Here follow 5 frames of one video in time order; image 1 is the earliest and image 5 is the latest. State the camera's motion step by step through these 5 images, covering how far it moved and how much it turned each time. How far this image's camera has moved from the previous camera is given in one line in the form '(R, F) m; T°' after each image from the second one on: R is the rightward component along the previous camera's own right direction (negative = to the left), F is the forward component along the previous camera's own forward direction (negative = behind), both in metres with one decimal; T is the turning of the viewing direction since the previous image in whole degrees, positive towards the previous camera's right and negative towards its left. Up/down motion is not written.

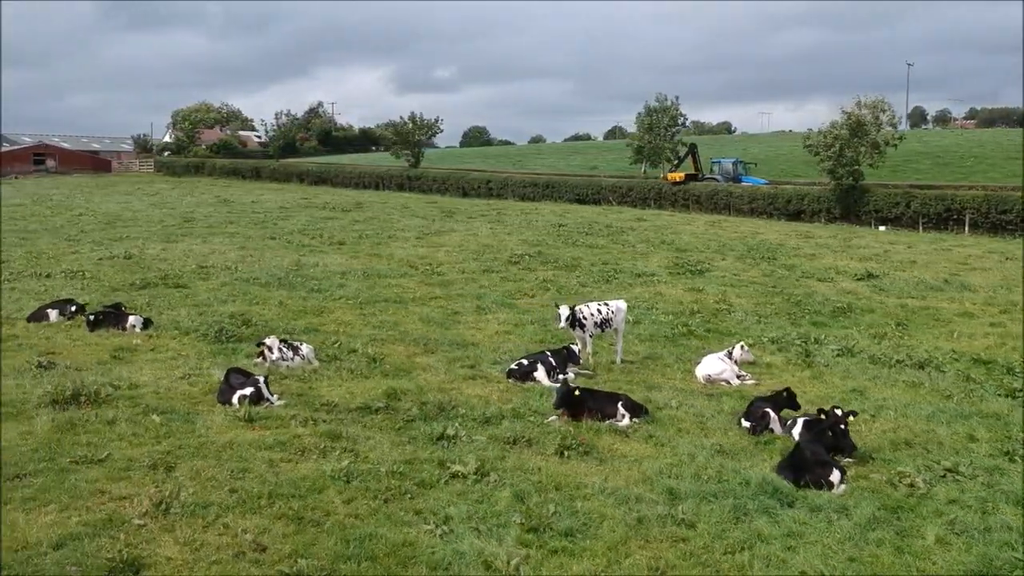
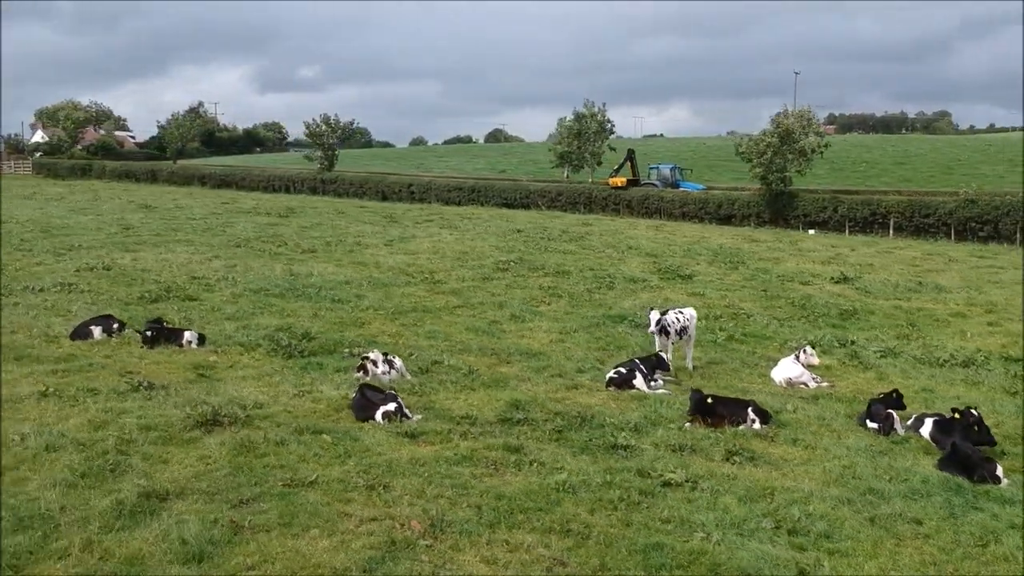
(-2.7, -0.1) m; +7°
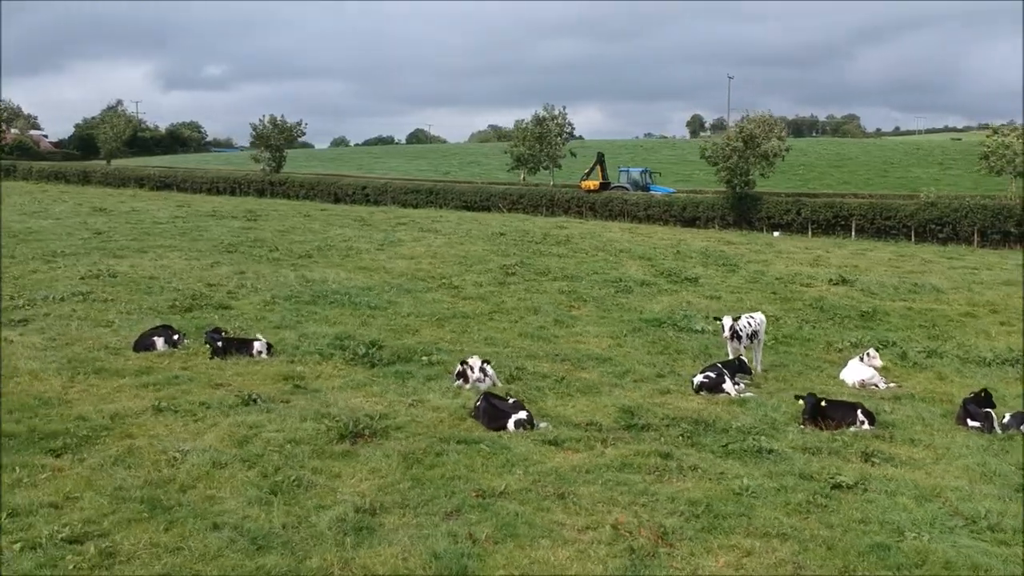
(-2.1, -0.1) m; +5°
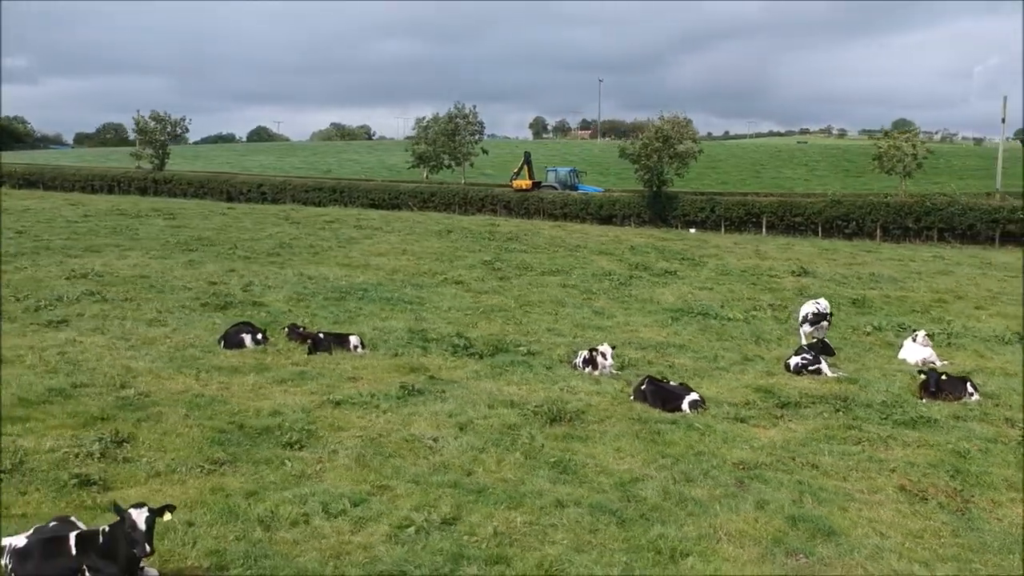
(-3.5, 0.0) m; +9°
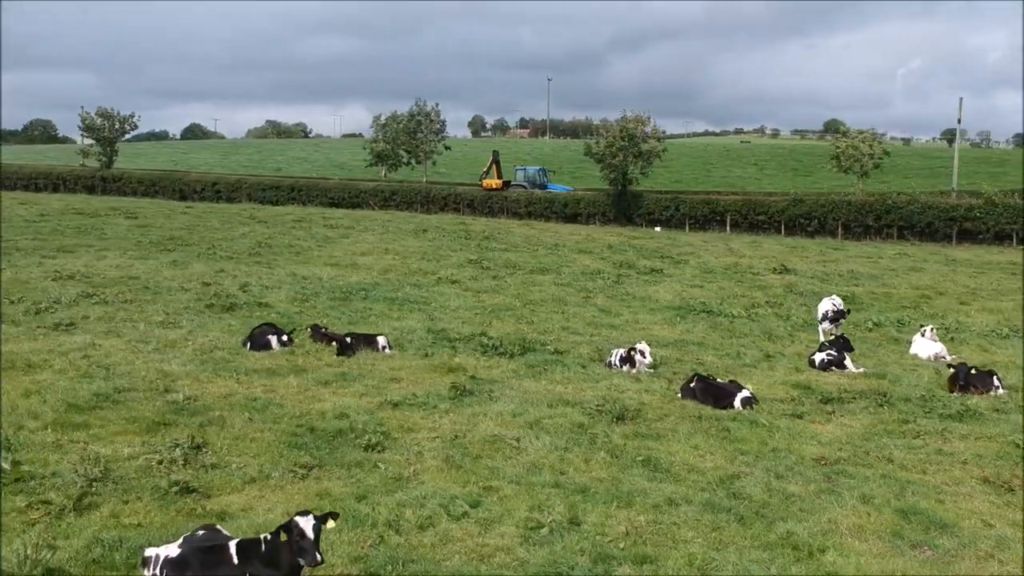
(-1.2, +0.1) m; +4°
